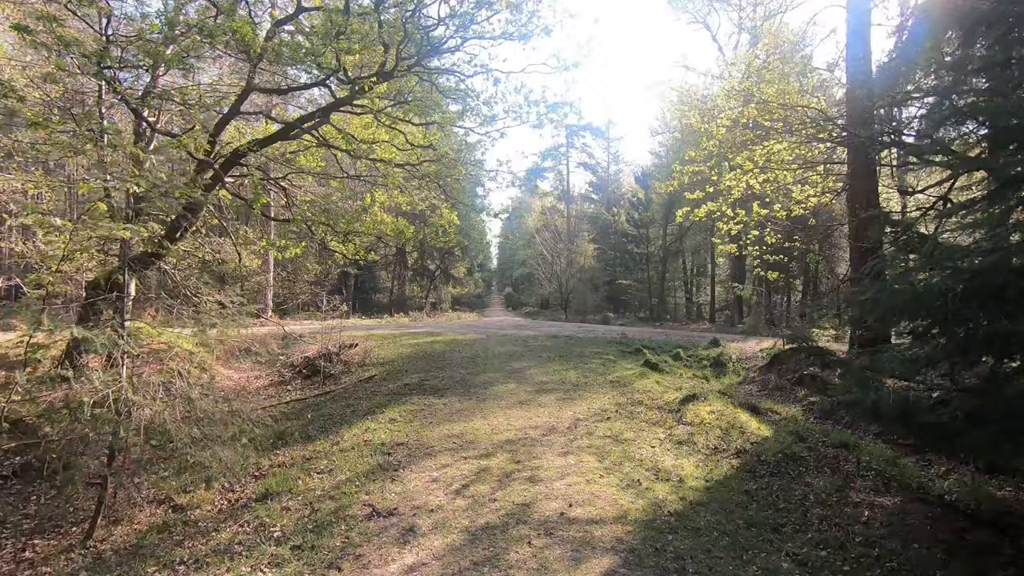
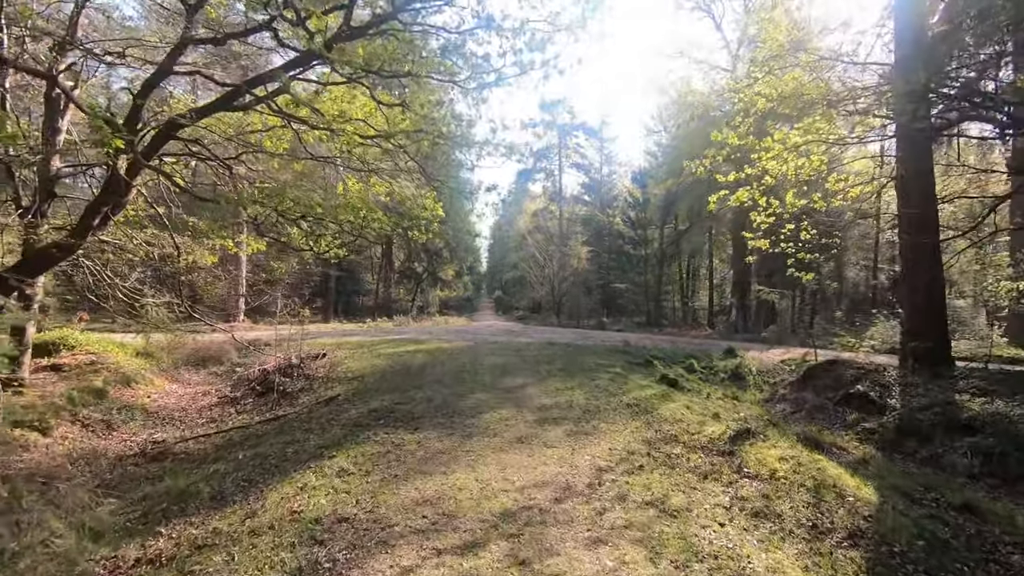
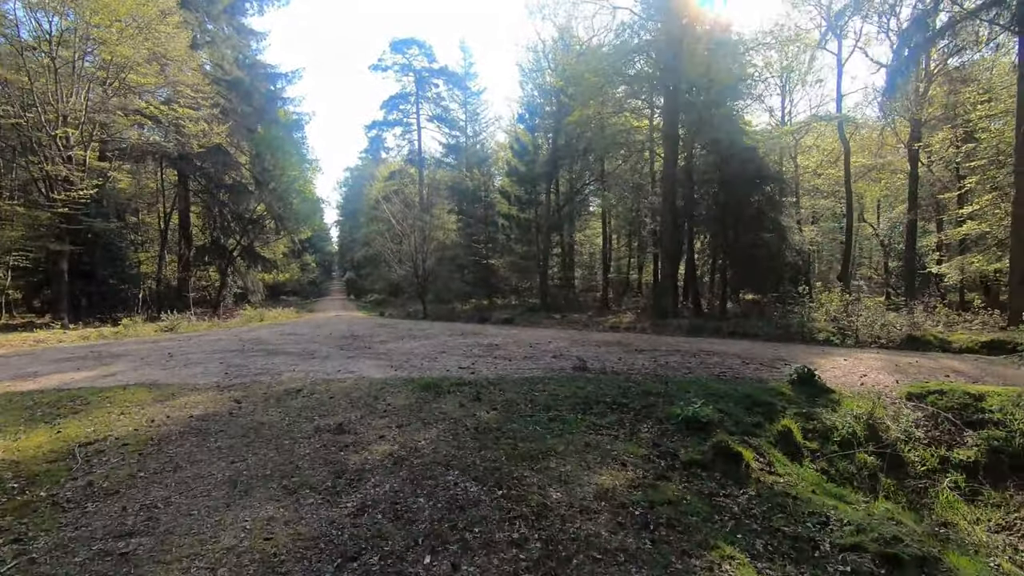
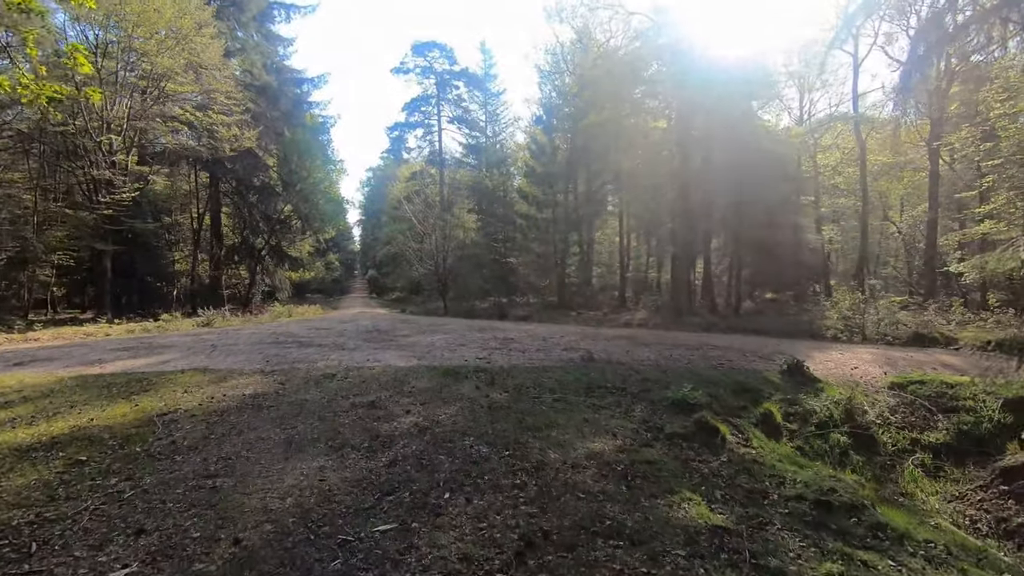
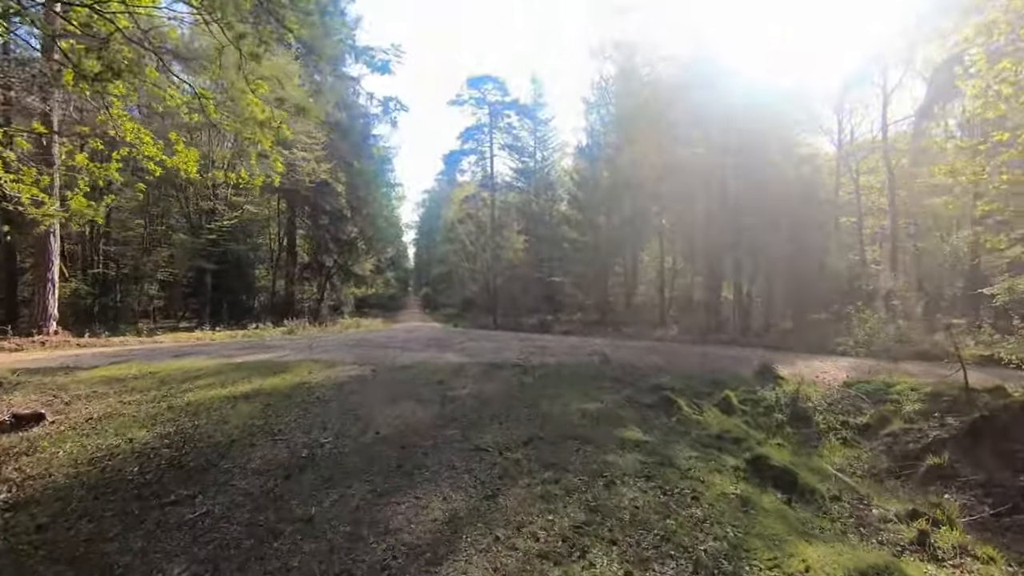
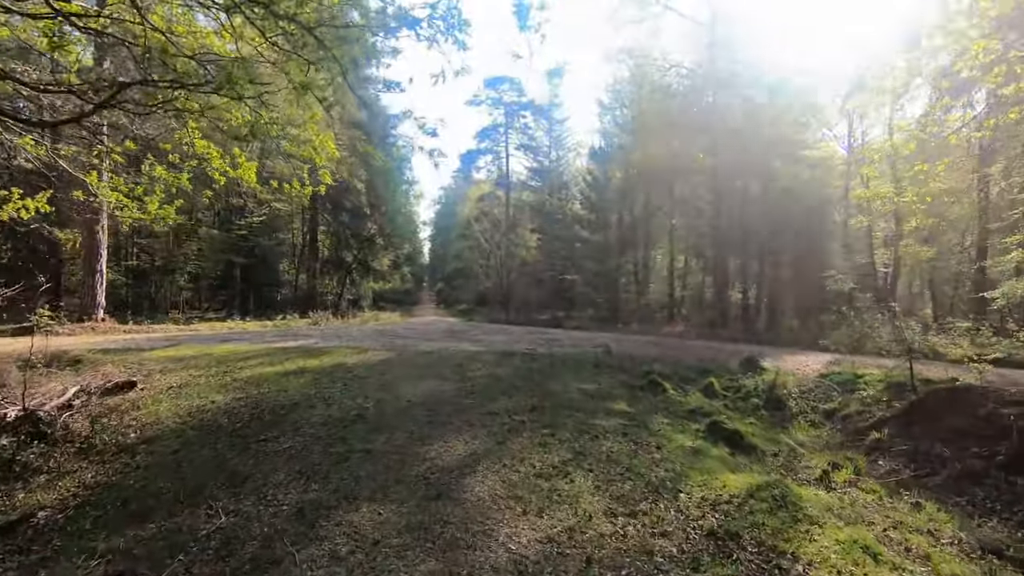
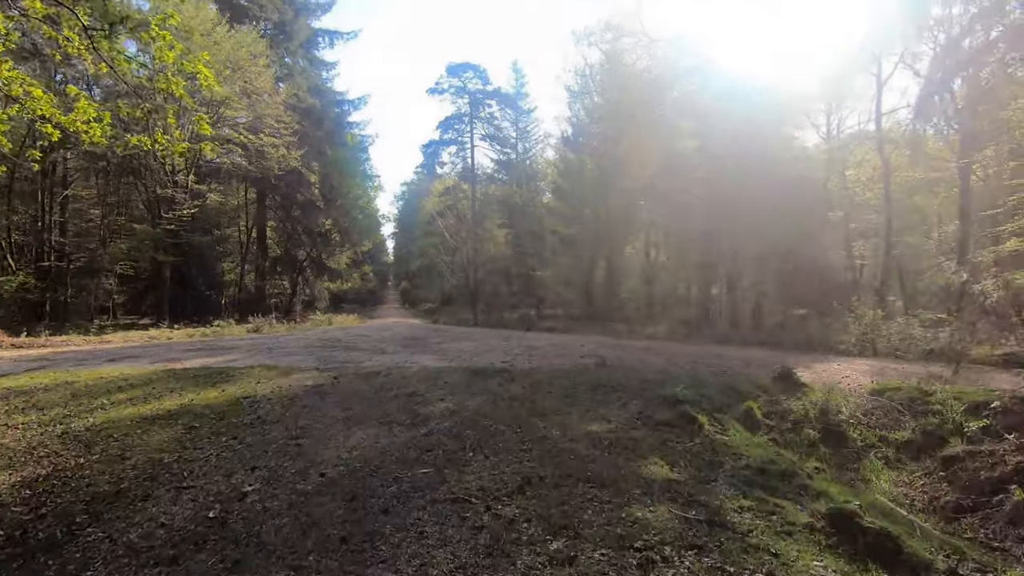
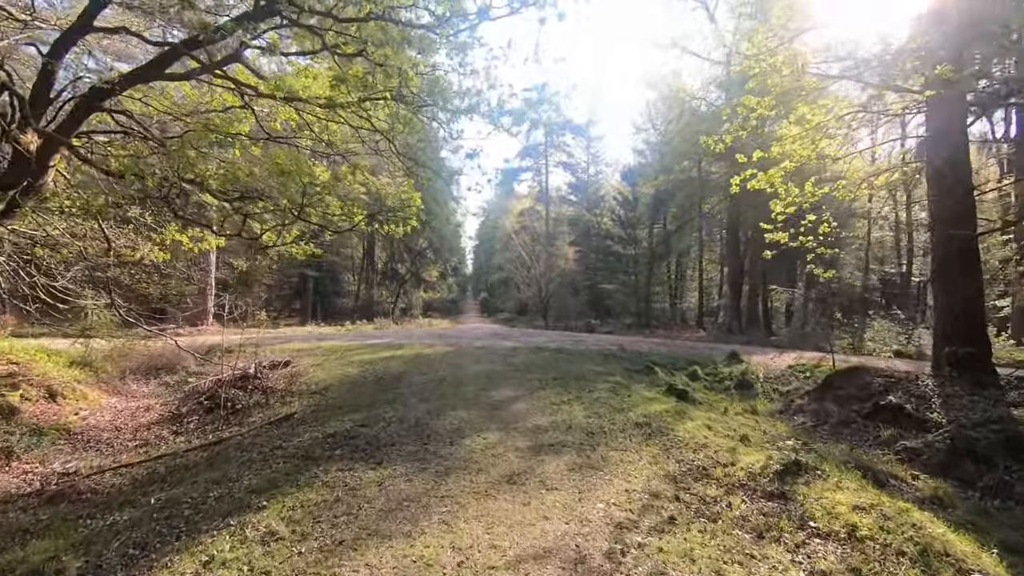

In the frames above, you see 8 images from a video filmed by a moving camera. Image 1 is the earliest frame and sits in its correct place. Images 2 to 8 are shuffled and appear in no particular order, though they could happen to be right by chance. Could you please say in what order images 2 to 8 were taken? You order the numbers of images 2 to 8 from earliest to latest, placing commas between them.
2, 8, 6, 5, 7, 4, 3
